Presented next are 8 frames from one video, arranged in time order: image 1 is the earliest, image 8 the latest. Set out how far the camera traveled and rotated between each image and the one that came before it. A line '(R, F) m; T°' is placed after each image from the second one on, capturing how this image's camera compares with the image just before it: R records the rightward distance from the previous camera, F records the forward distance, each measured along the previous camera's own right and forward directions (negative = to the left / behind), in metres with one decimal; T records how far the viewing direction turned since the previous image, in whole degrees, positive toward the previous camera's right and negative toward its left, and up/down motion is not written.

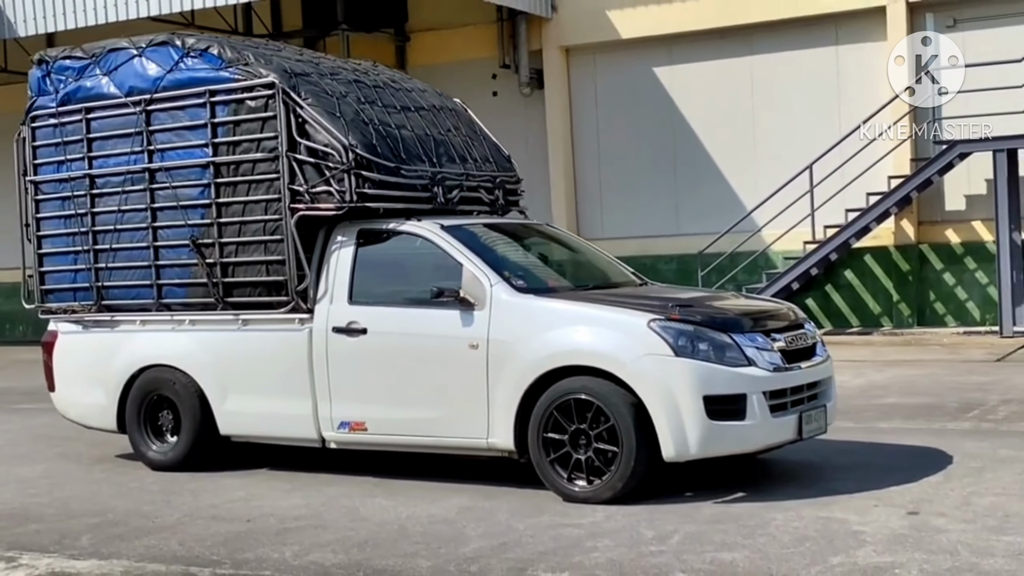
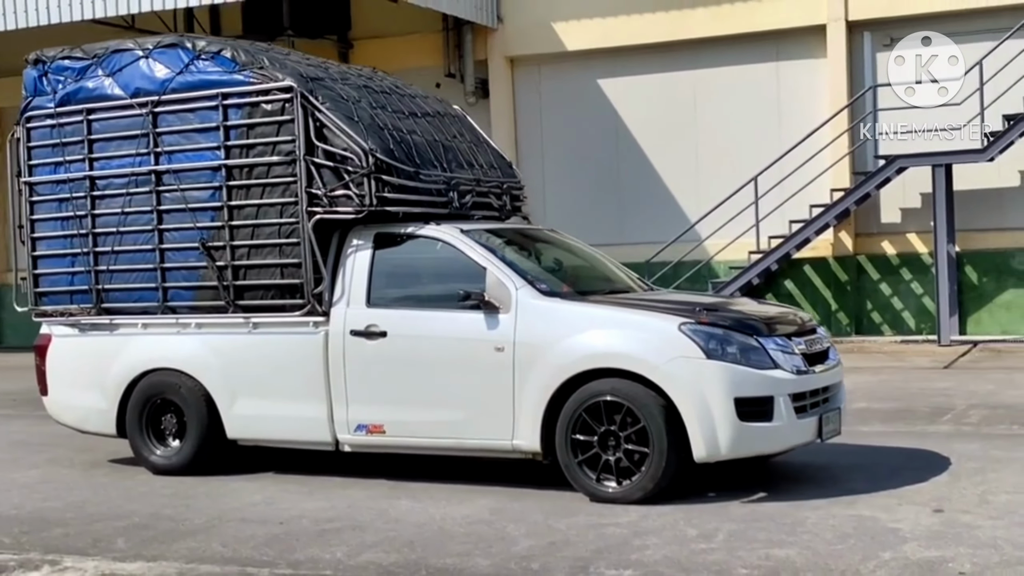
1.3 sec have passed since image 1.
(-0.6, -0.1) m; +4°
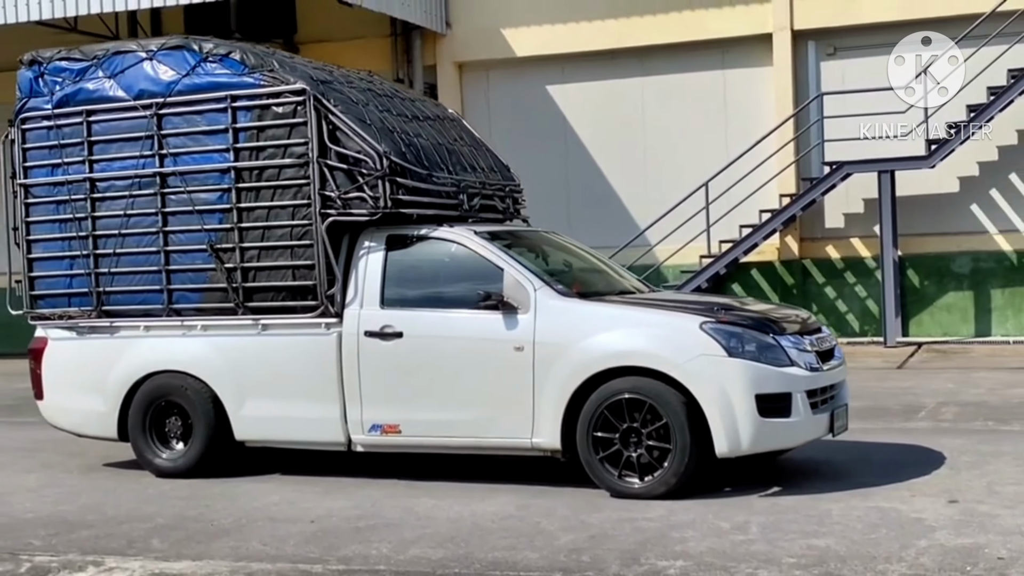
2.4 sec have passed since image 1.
(-0.5, -0.1) m; +3°
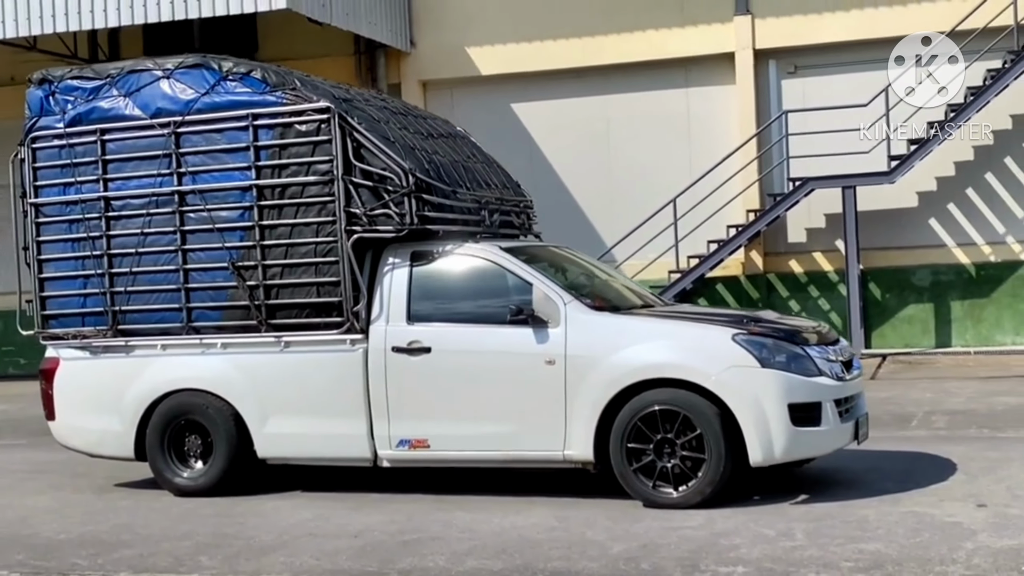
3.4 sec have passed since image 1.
(-0.5, -0.1) m; +3°
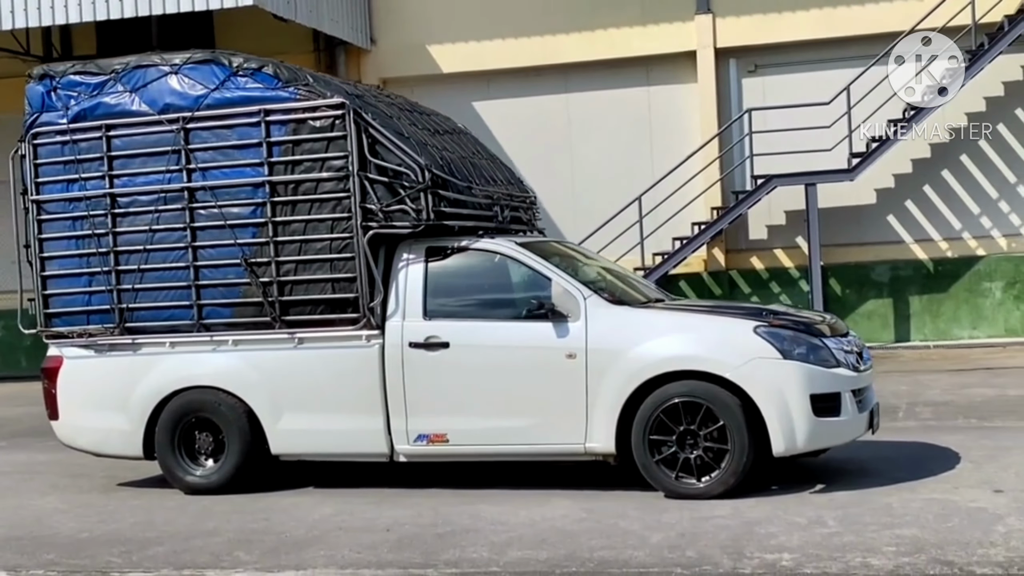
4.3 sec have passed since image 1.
(-0.5, 0.0) m; +3°
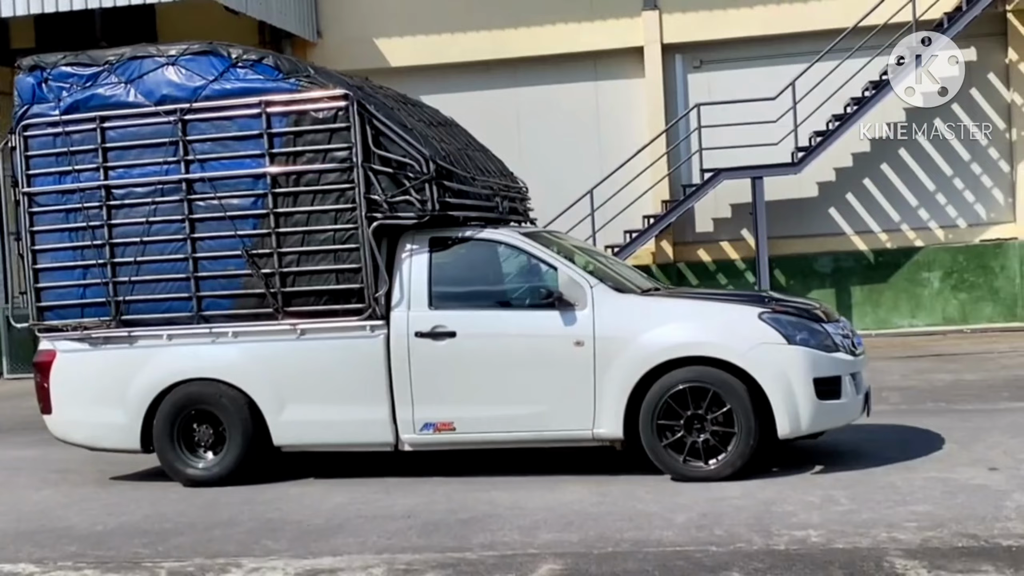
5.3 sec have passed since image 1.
(-0.5, -0.1) m; +3°
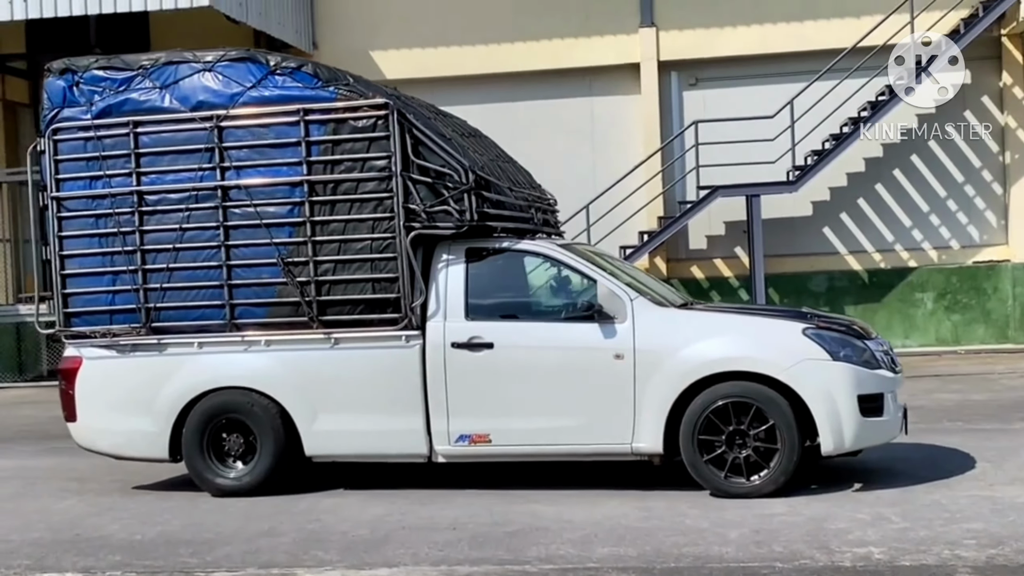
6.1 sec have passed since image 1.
(-0.4, 0.0) m; +1°
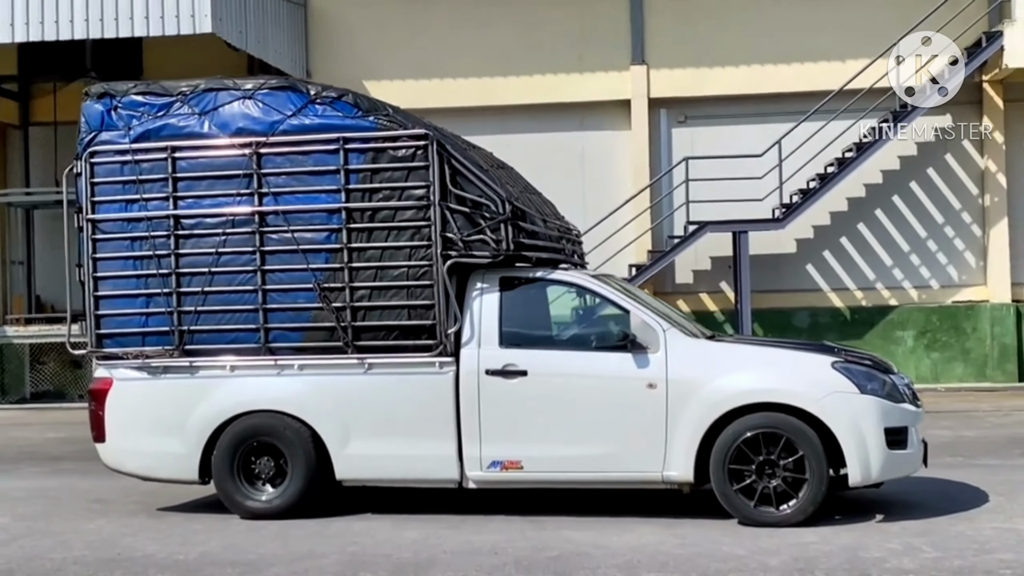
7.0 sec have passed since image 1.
(-0.4, -0.2) m; +2°
